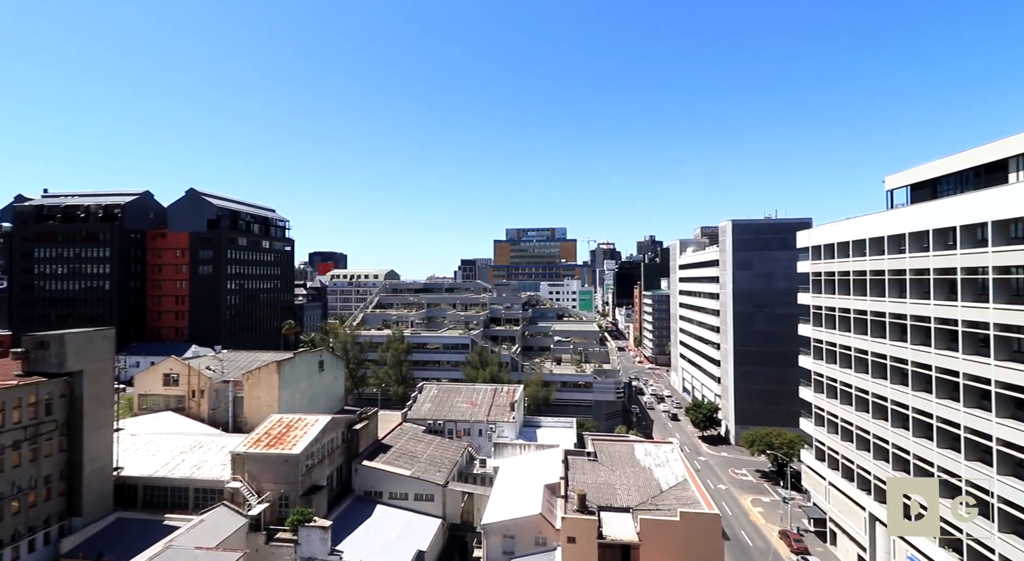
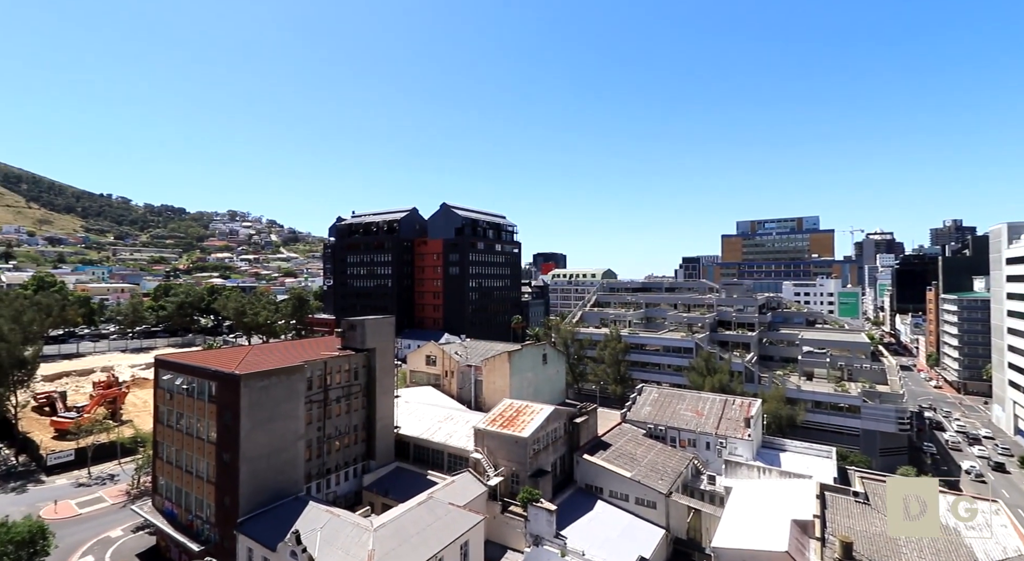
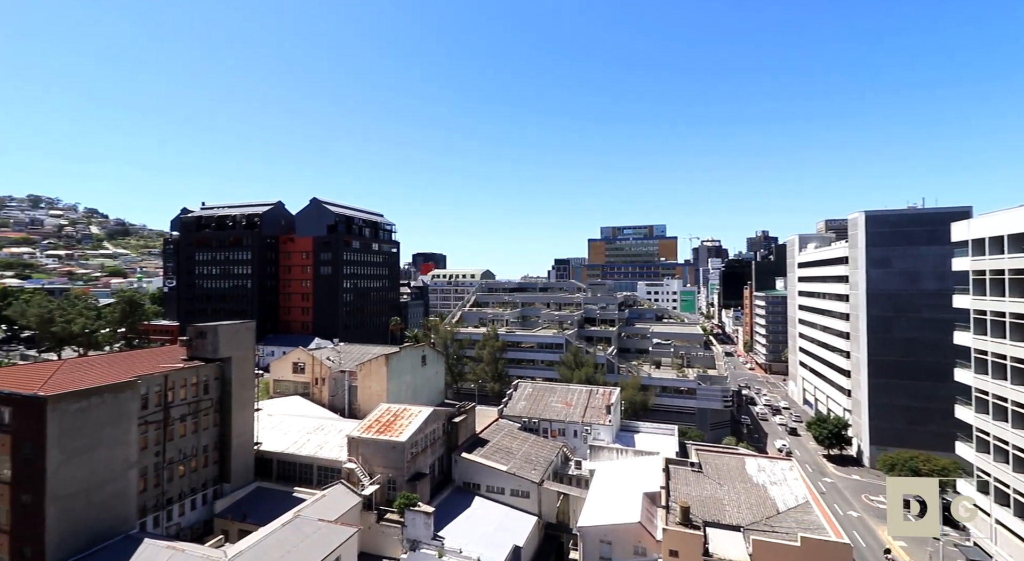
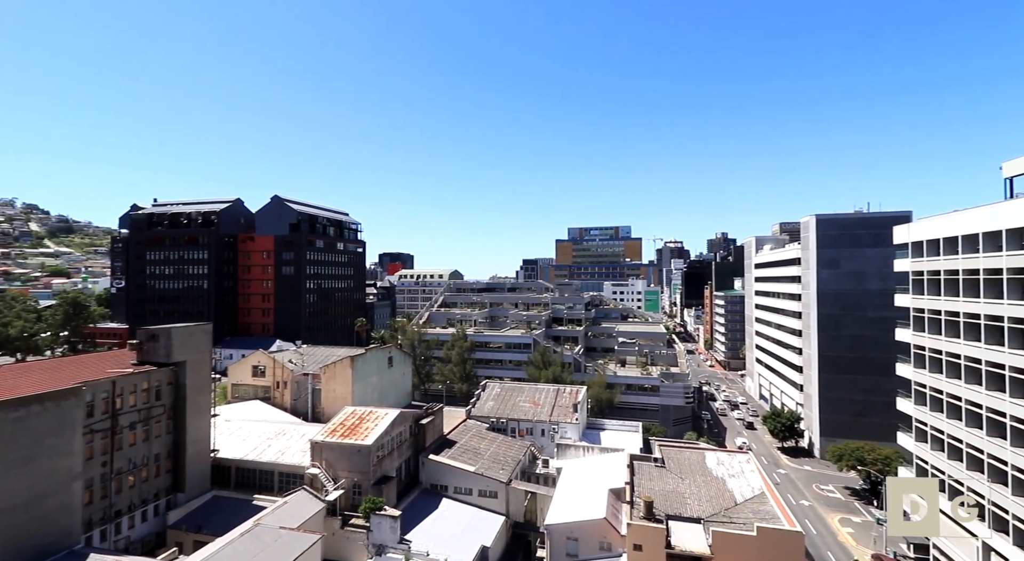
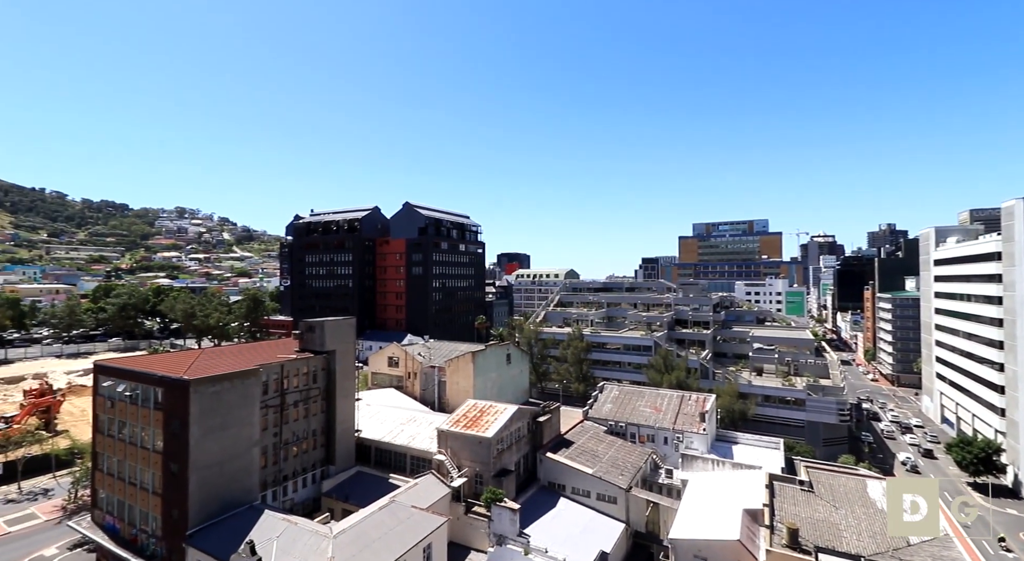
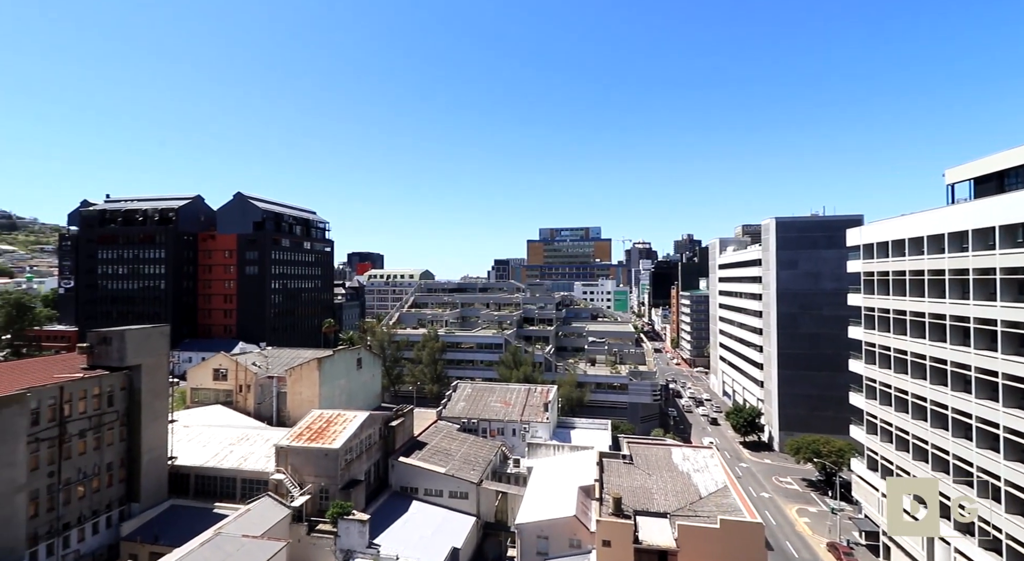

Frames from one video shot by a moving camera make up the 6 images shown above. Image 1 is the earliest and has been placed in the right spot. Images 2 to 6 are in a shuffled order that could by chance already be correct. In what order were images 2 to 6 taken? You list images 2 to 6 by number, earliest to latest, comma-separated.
6, 4, 3, 5, 2
